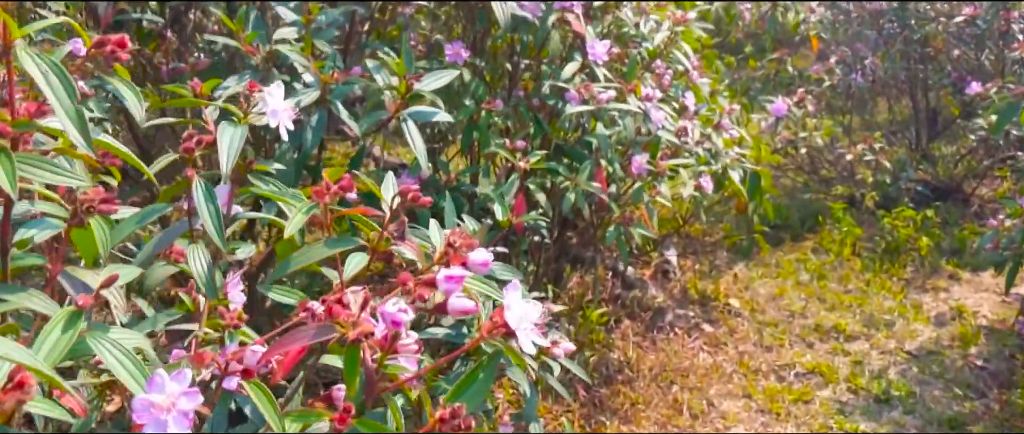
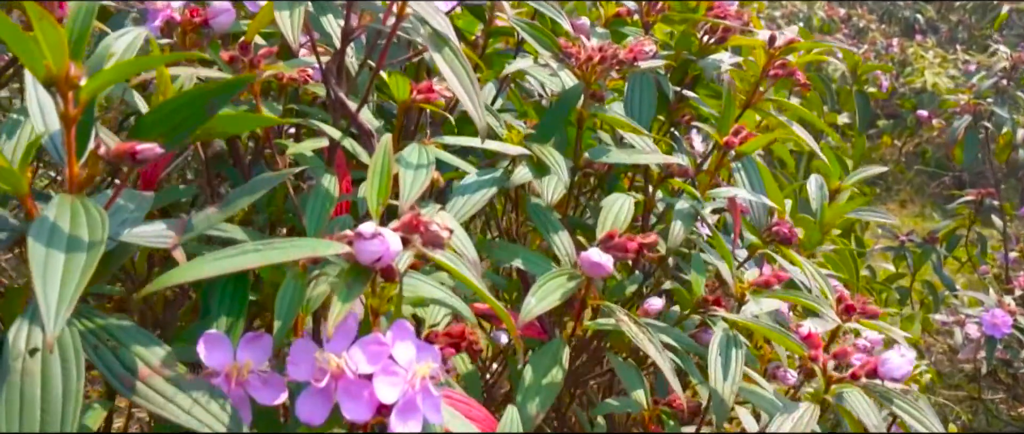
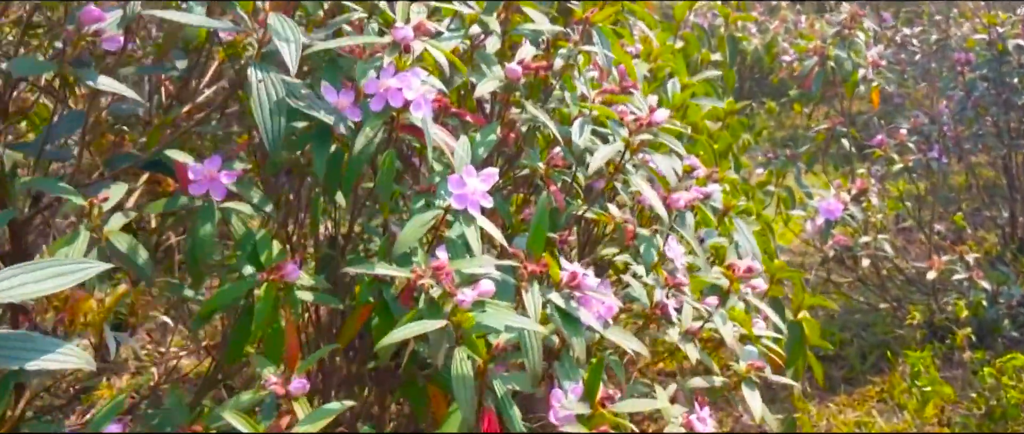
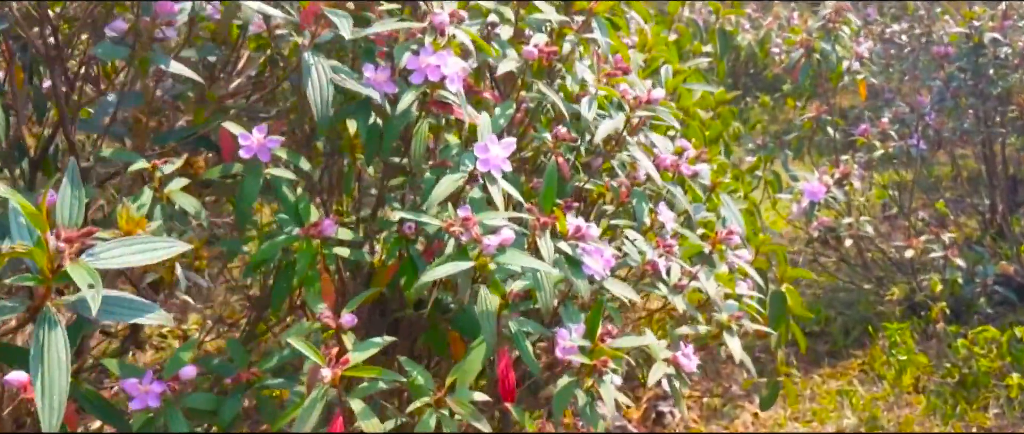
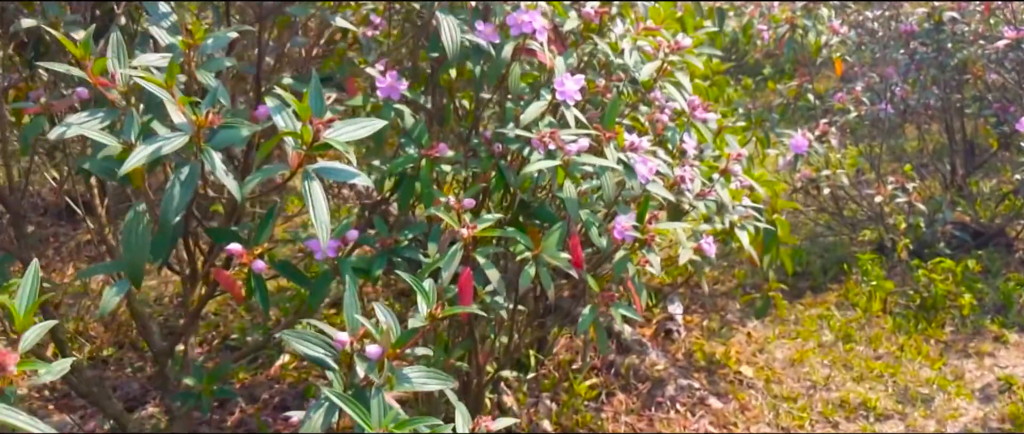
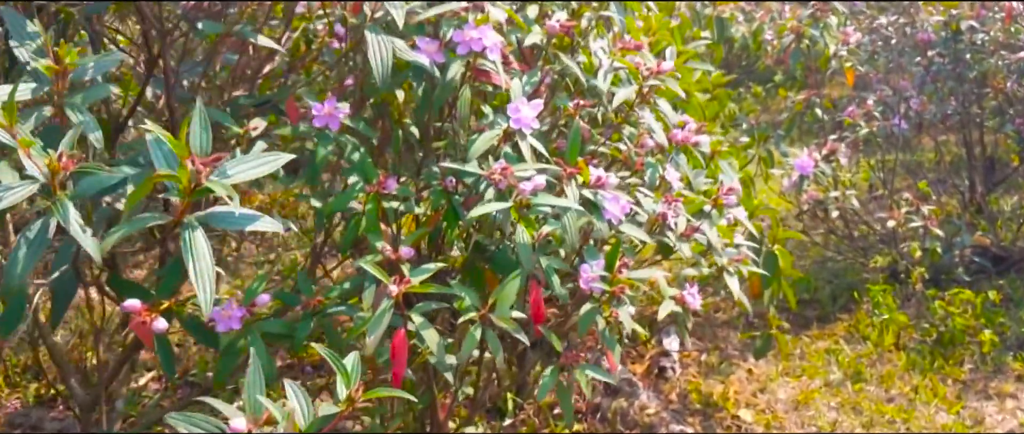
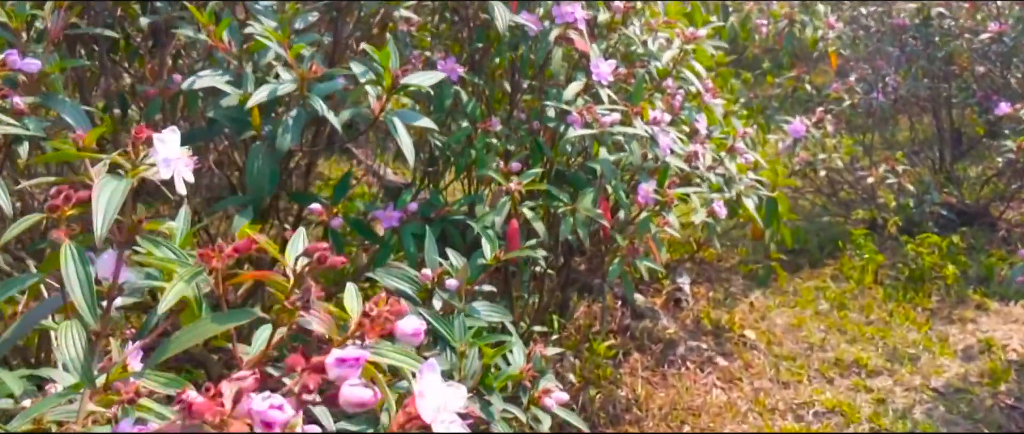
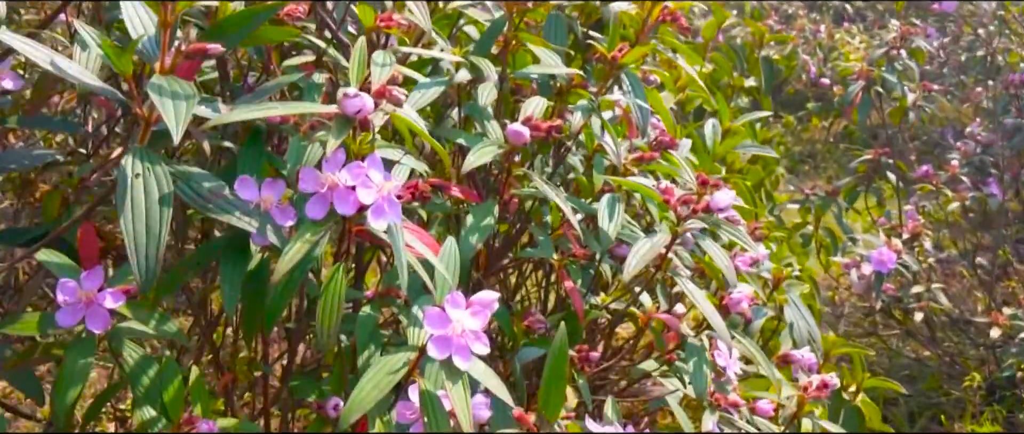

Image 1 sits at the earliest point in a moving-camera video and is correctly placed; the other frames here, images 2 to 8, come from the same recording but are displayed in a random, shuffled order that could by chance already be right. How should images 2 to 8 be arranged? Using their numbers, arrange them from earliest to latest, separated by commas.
7, 5, 6, 4, 3, 8, 2
